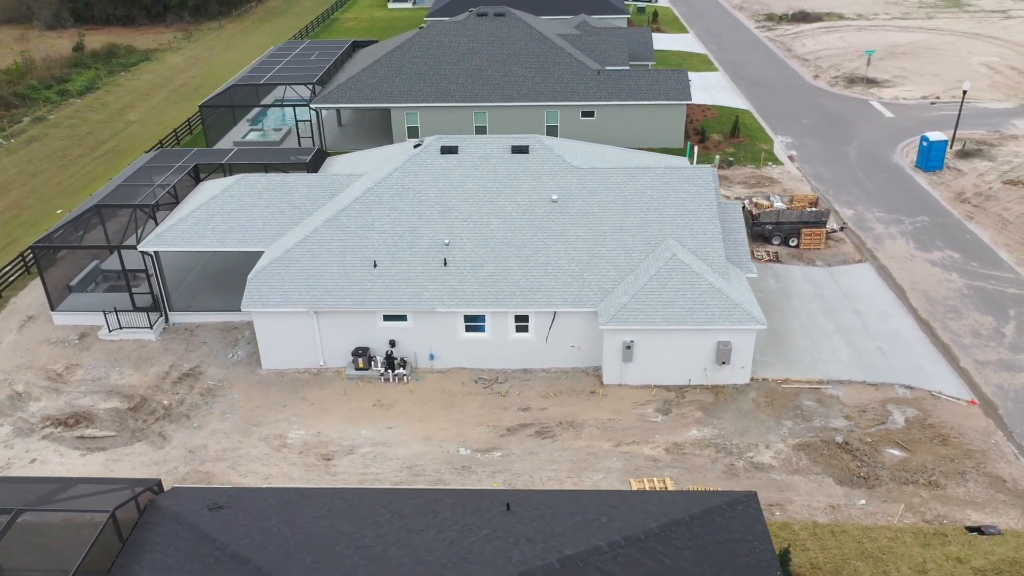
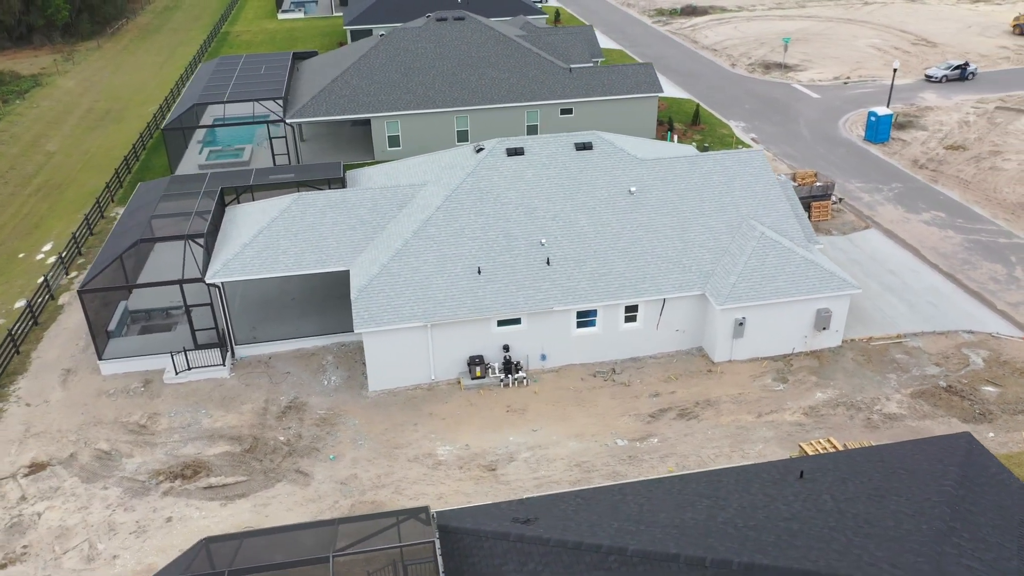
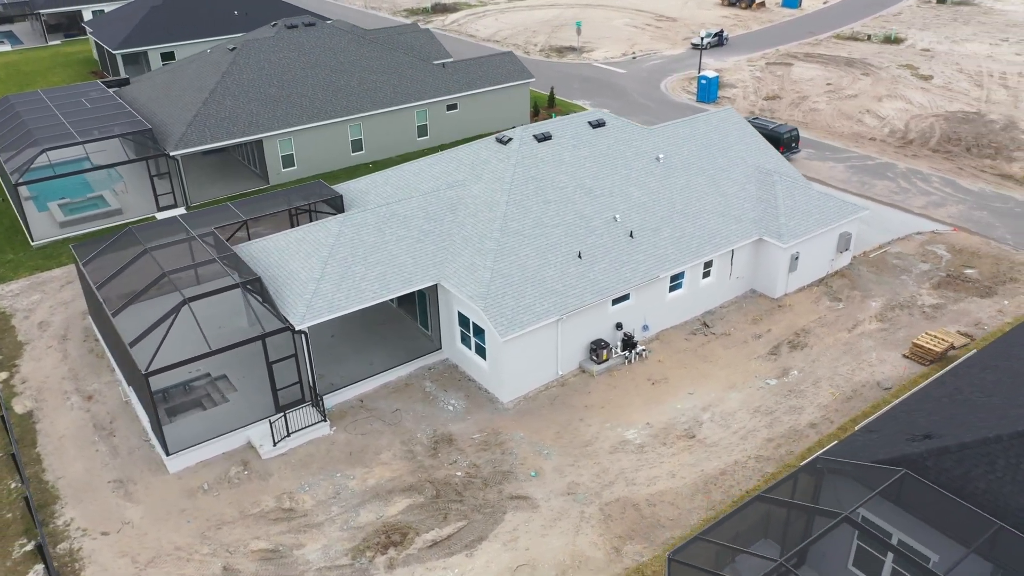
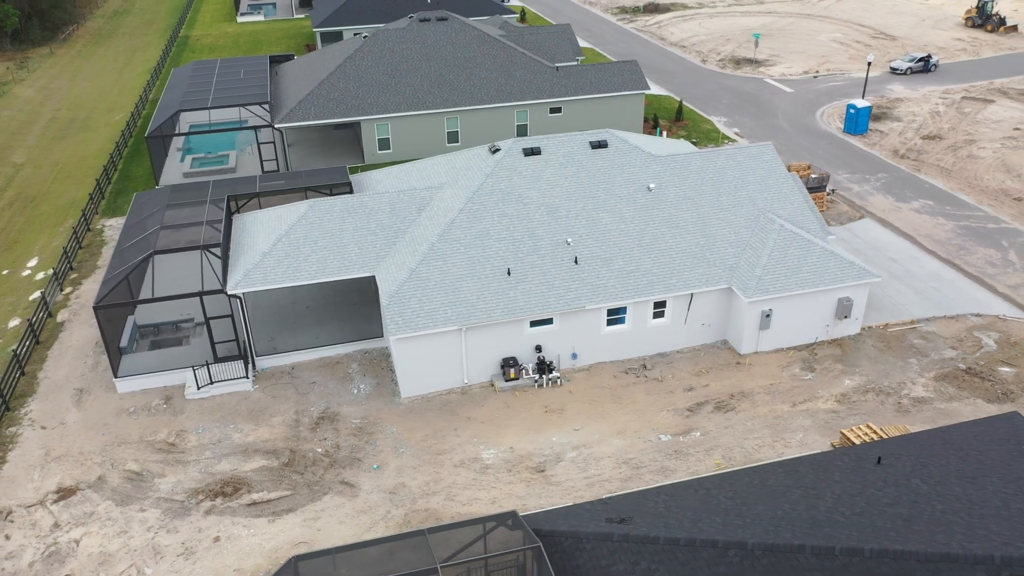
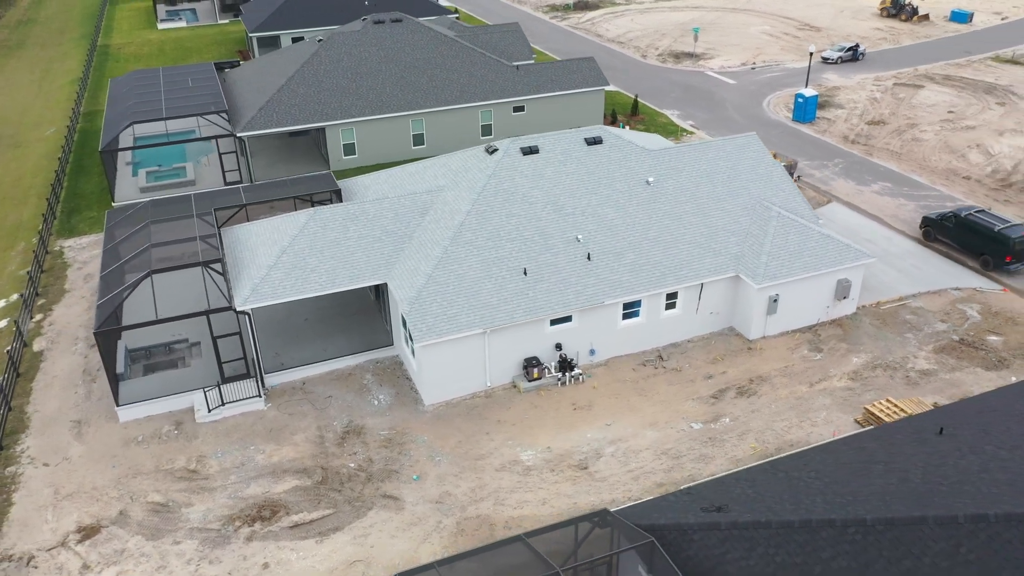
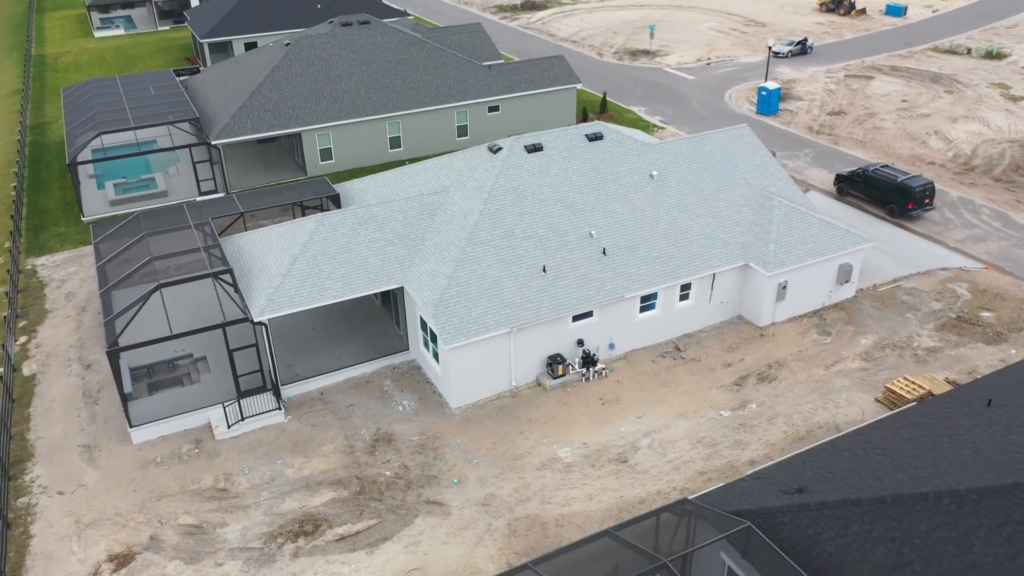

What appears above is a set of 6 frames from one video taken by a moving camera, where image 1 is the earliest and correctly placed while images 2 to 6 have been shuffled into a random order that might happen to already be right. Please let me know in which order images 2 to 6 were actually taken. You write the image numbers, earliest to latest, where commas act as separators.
2, 4, 5, 6, 3
